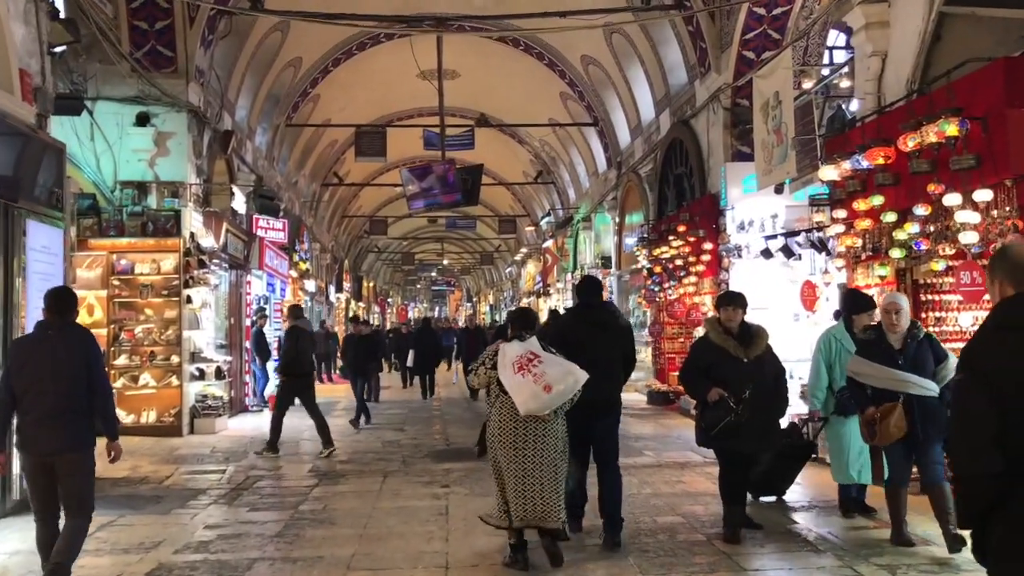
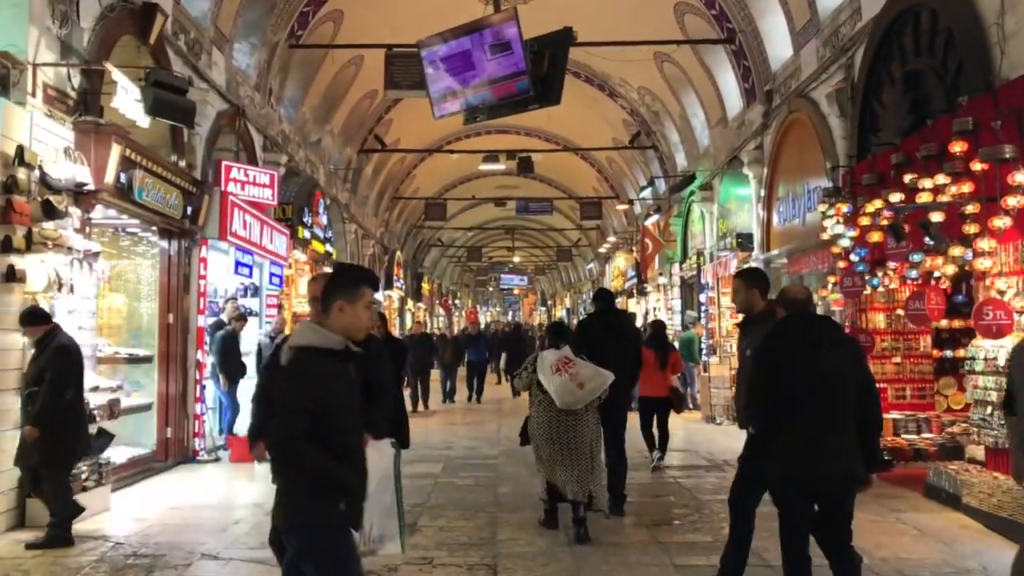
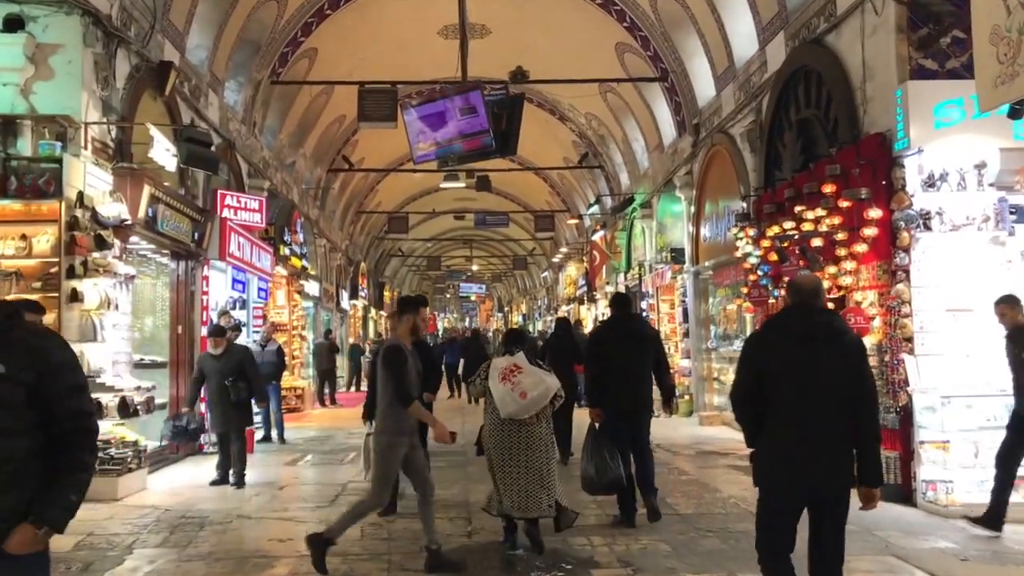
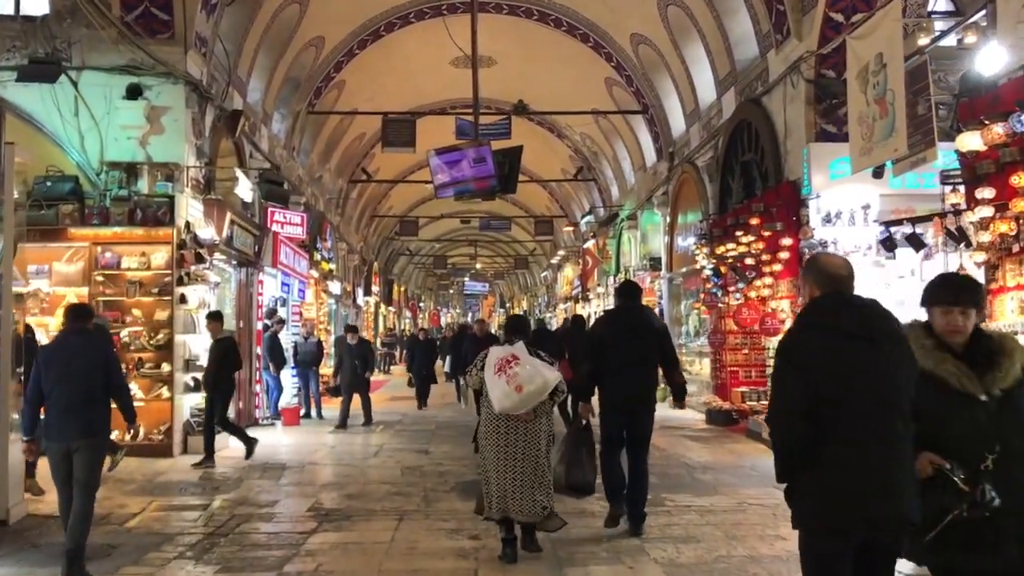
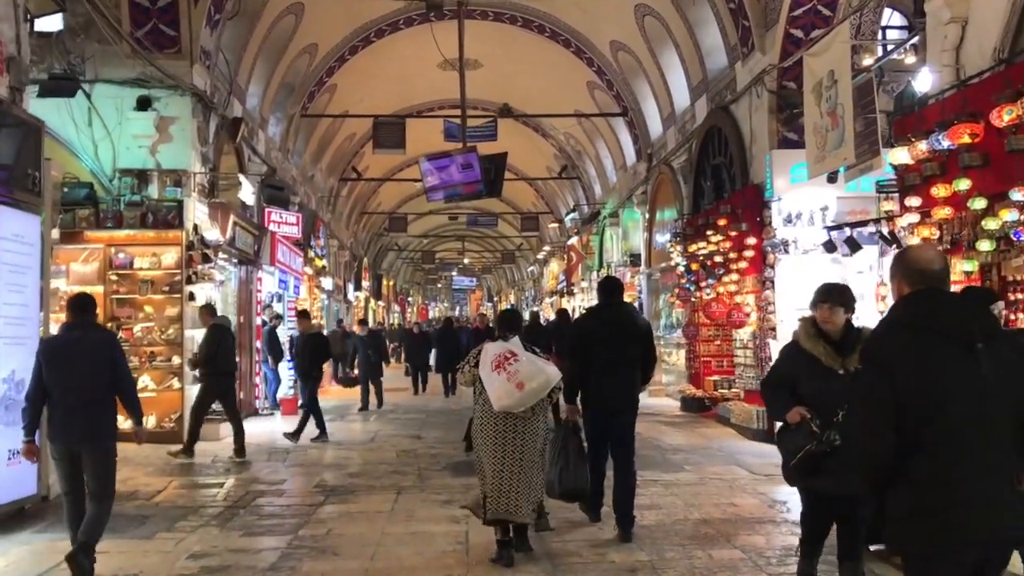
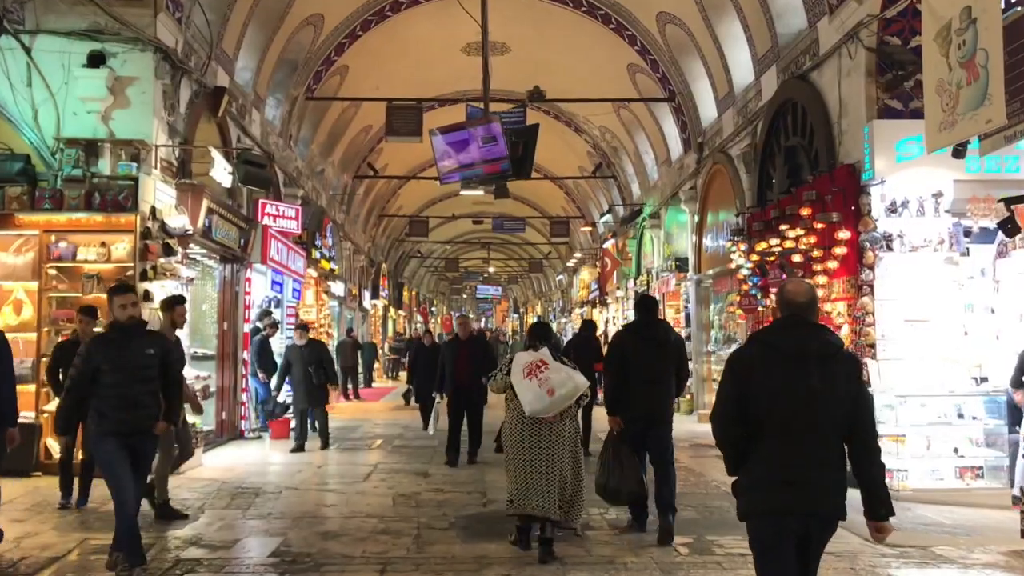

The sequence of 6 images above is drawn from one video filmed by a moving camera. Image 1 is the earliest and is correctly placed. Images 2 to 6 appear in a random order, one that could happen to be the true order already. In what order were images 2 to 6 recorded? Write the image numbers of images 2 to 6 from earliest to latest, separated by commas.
5, 4, 6, 3, 2
